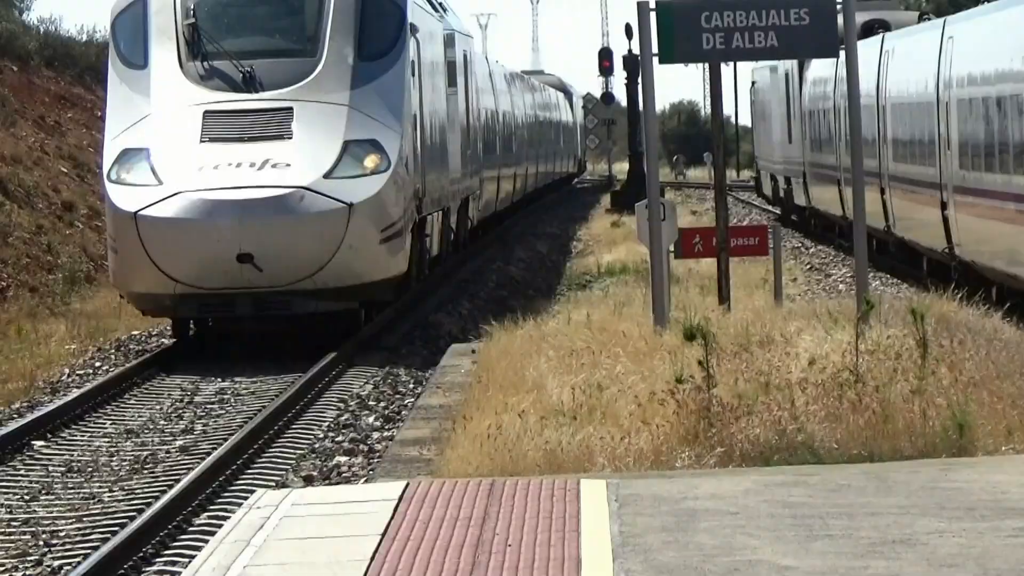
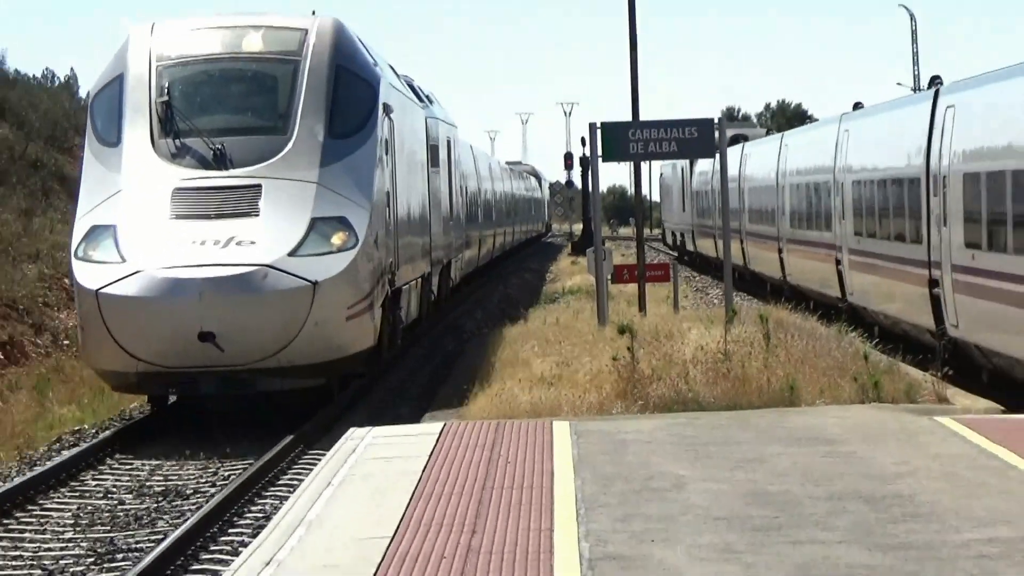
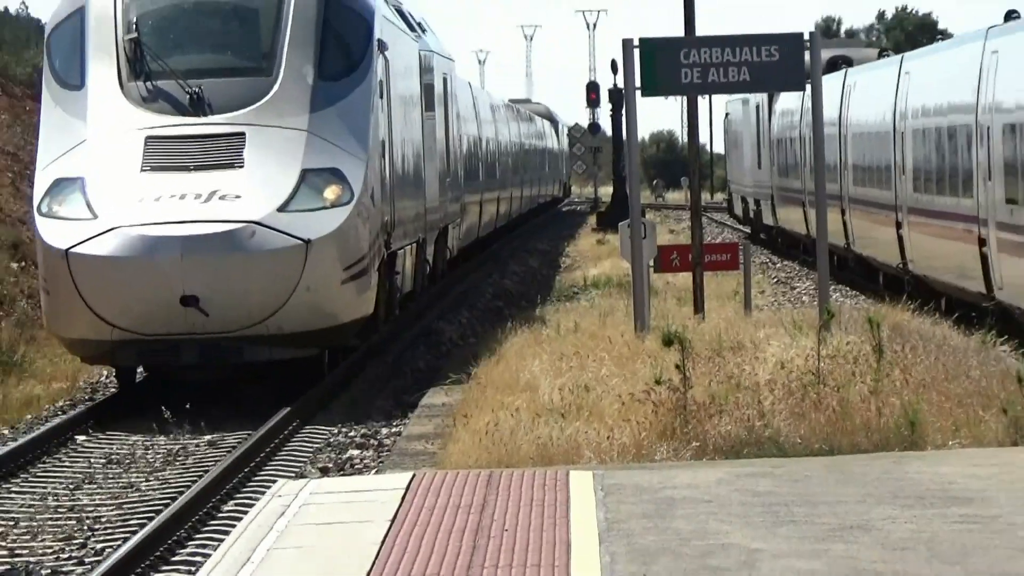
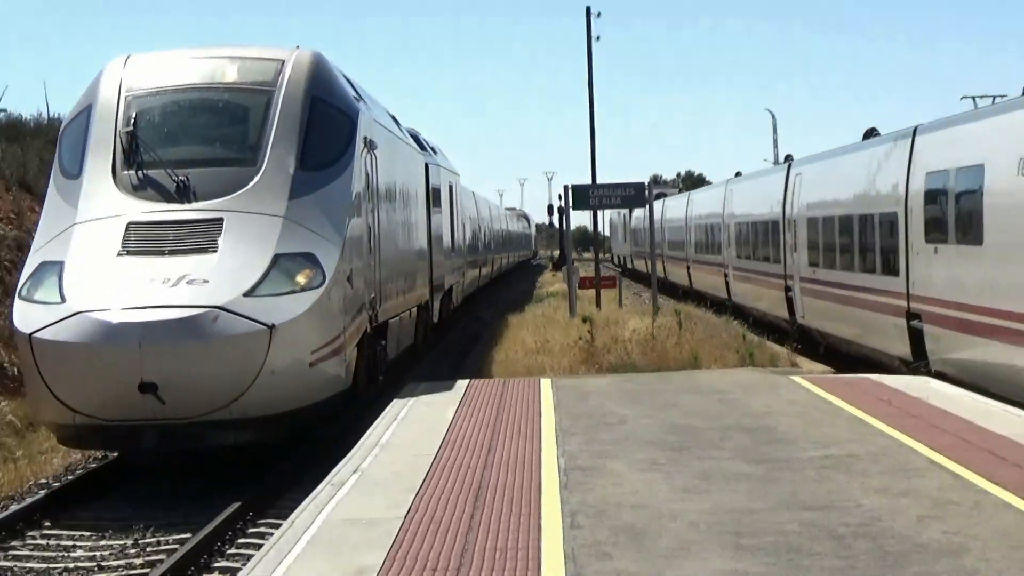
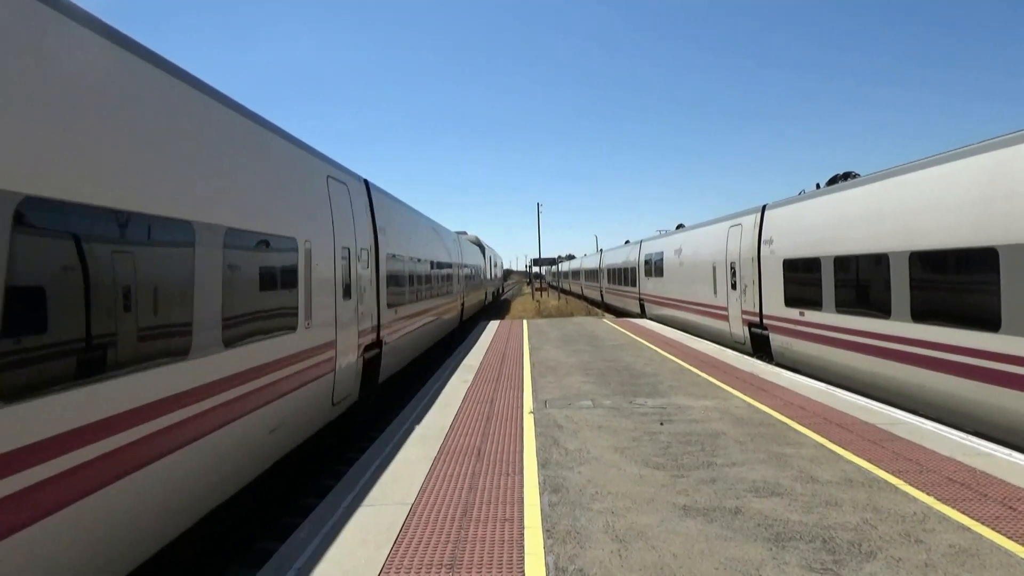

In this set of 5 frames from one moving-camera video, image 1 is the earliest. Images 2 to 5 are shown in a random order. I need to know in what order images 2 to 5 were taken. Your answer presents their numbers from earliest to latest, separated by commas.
3, 2, 4, 5
